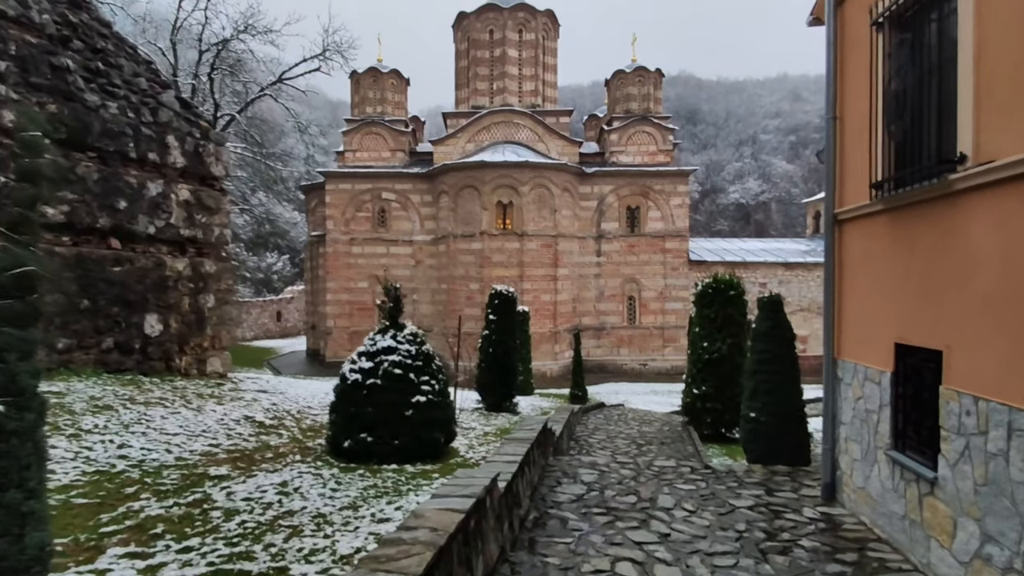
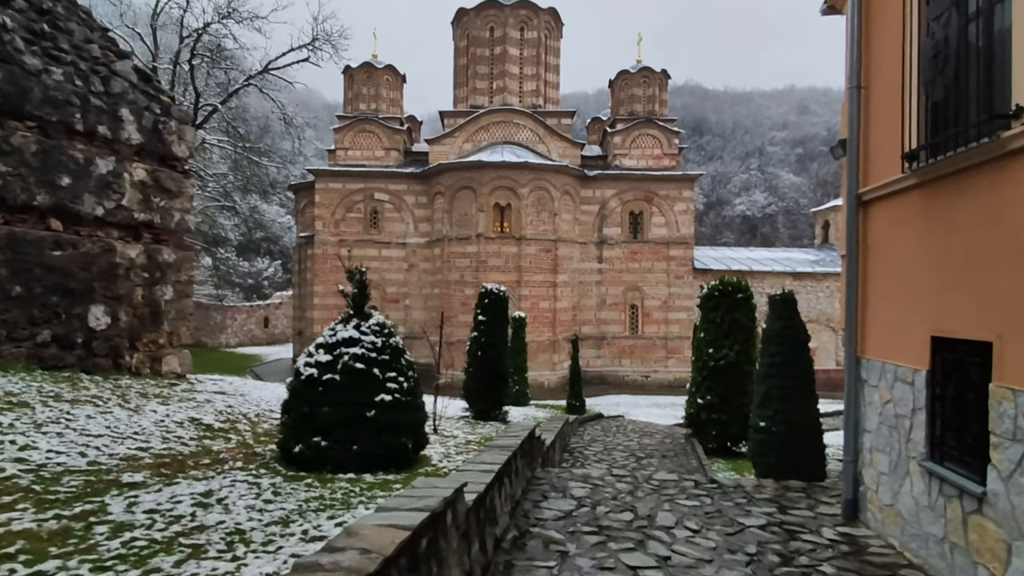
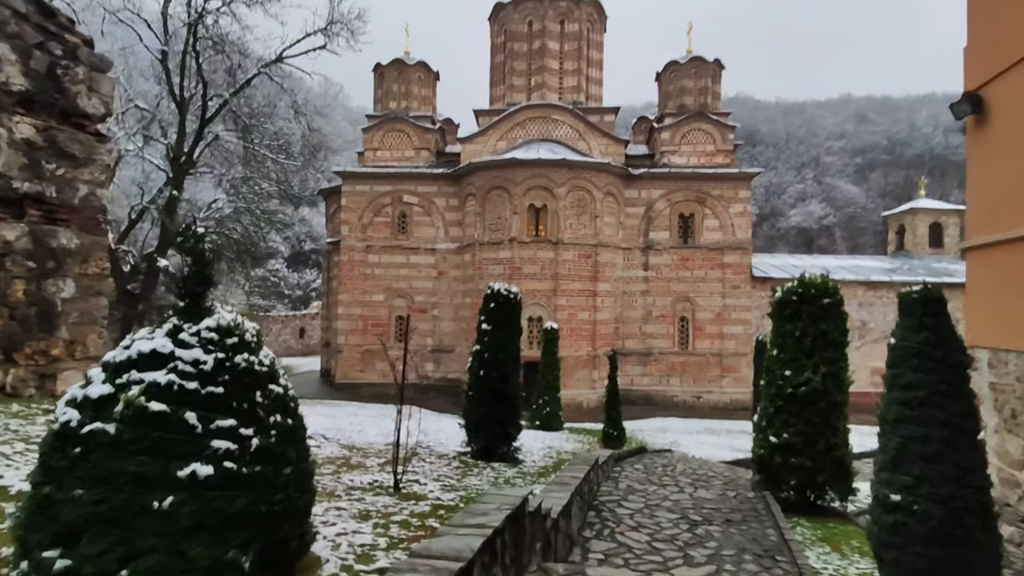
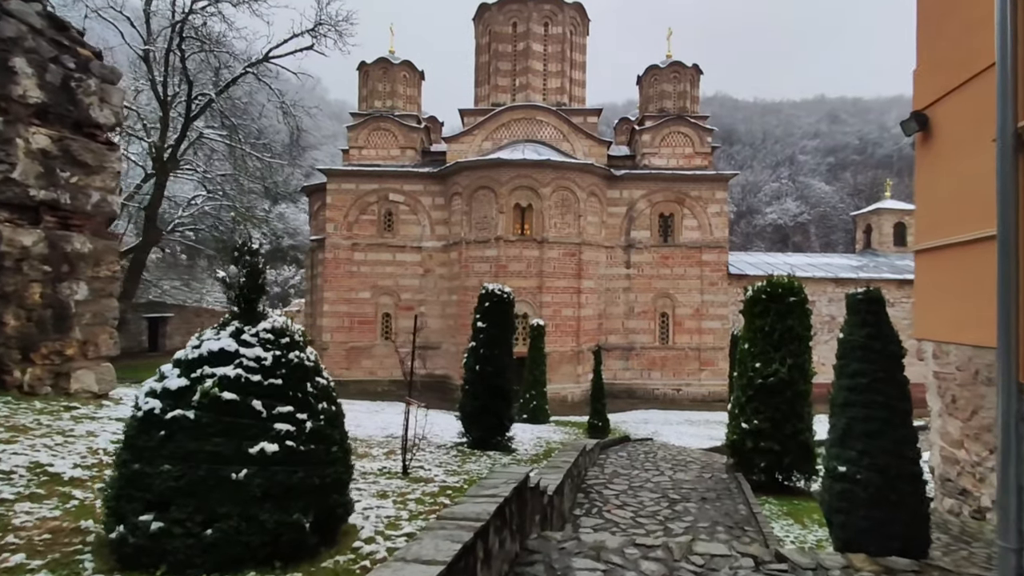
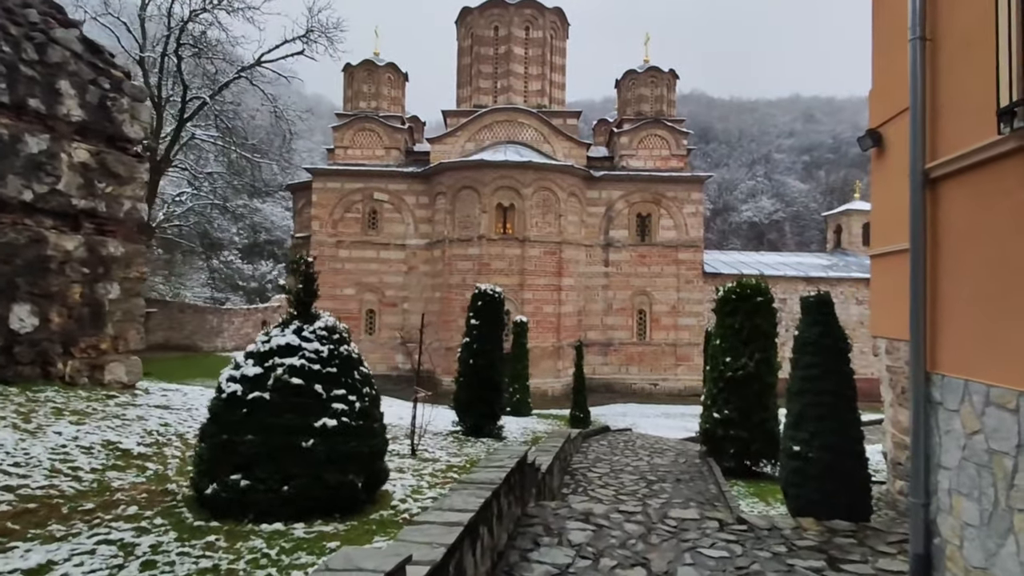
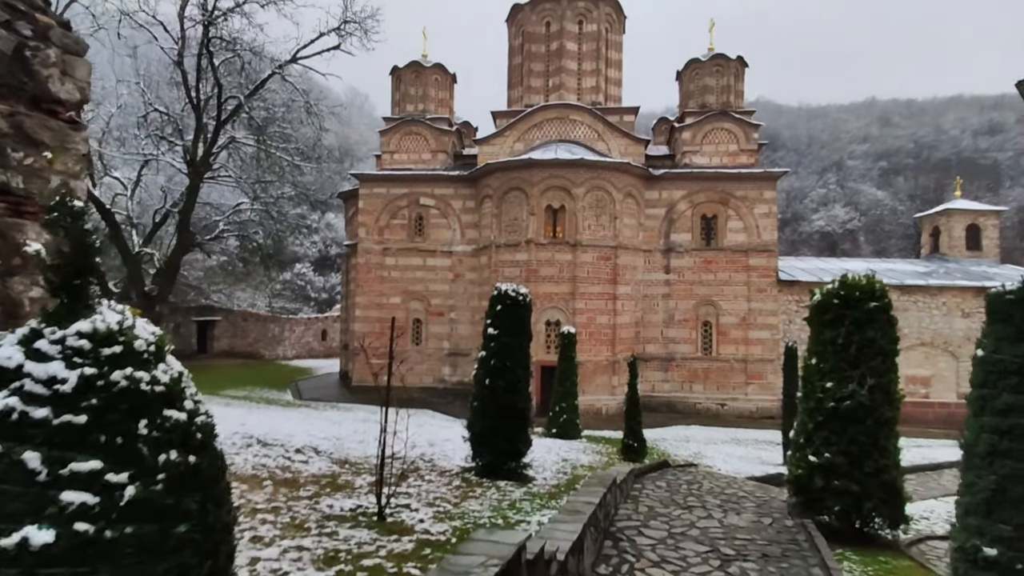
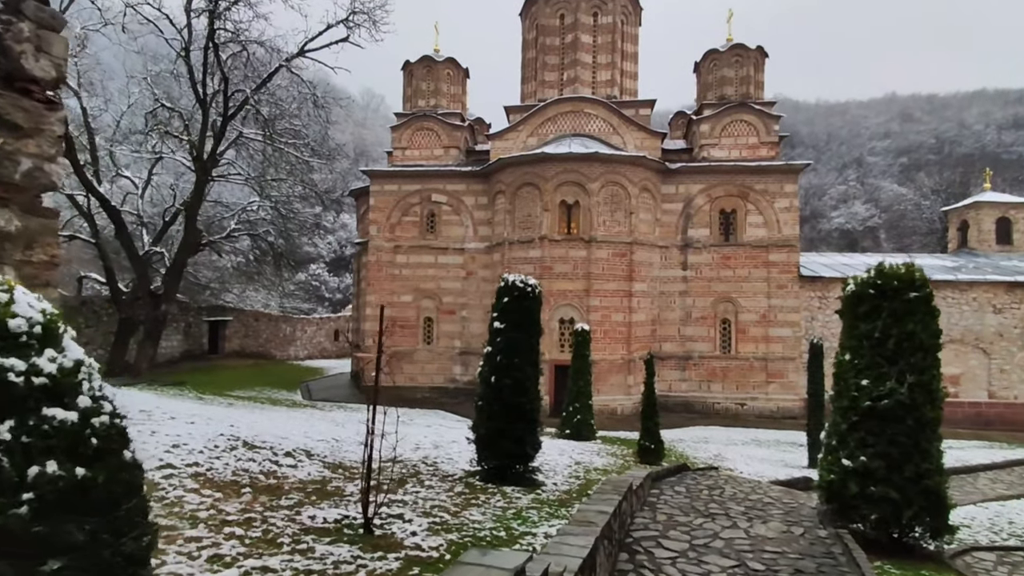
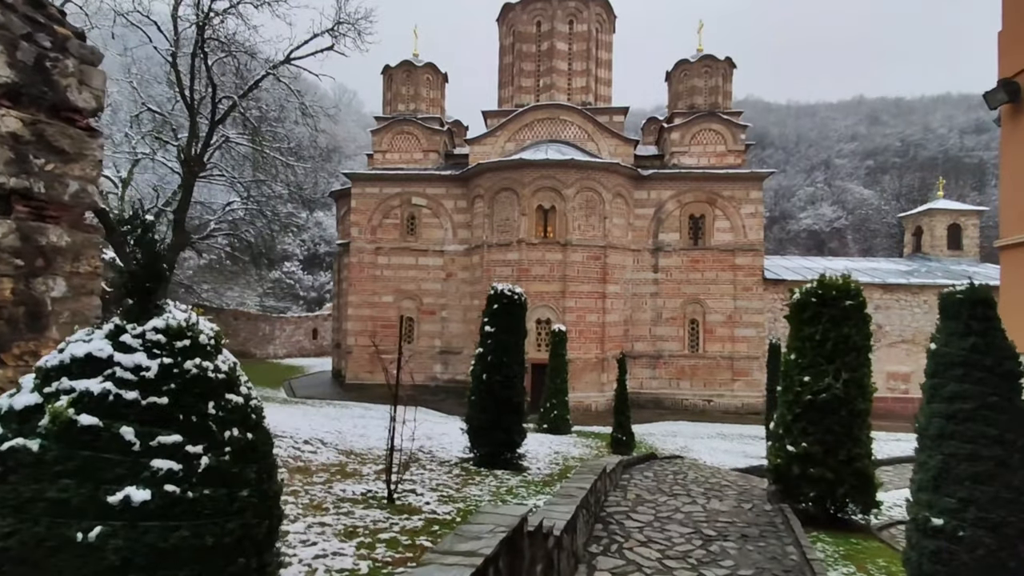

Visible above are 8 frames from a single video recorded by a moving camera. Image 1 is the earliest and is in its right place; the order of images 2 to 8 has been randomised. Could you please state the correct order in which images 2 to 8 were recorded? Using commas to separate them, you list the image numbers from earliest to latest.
2, 5, 4, 3, 8, 6, 7
